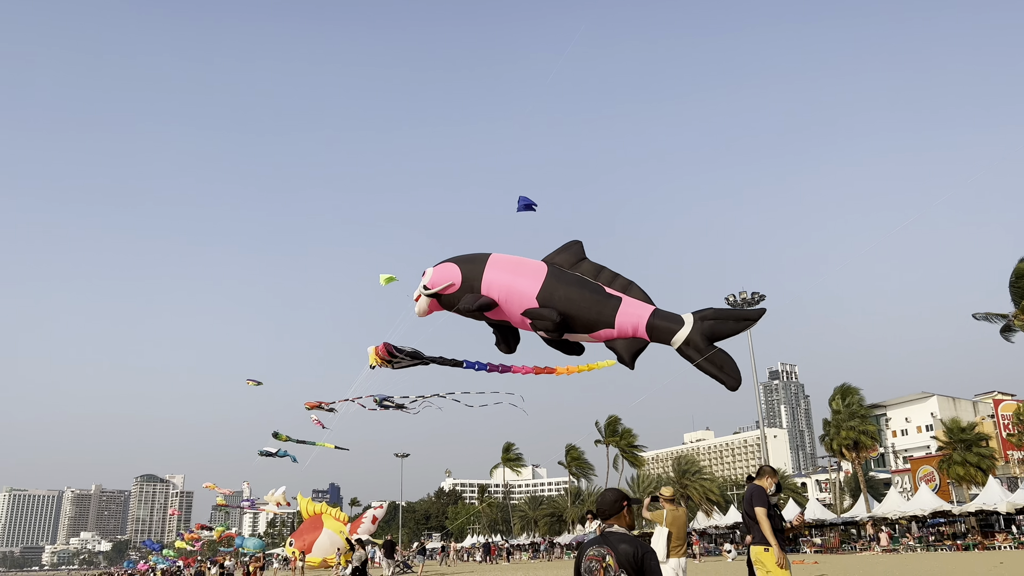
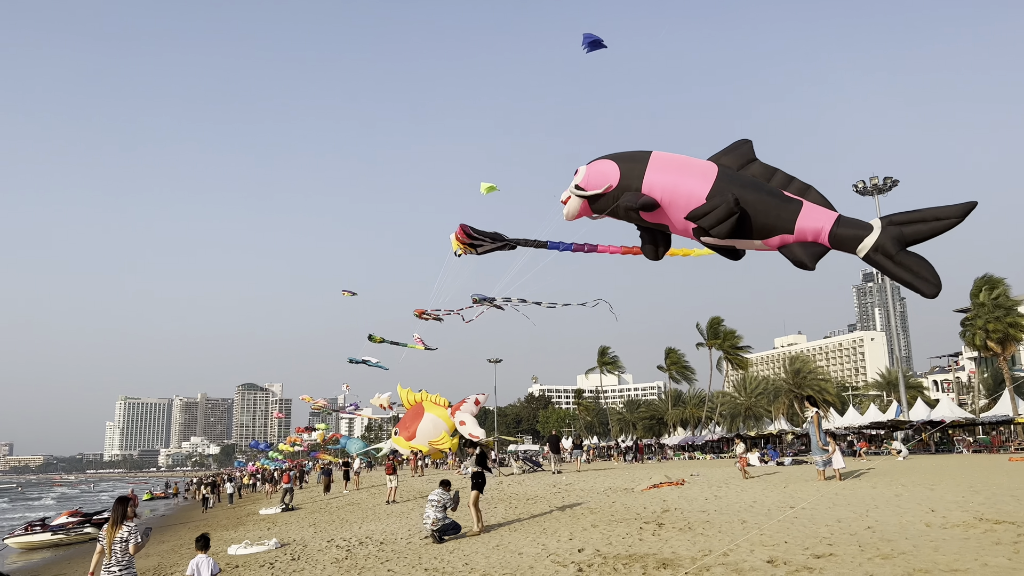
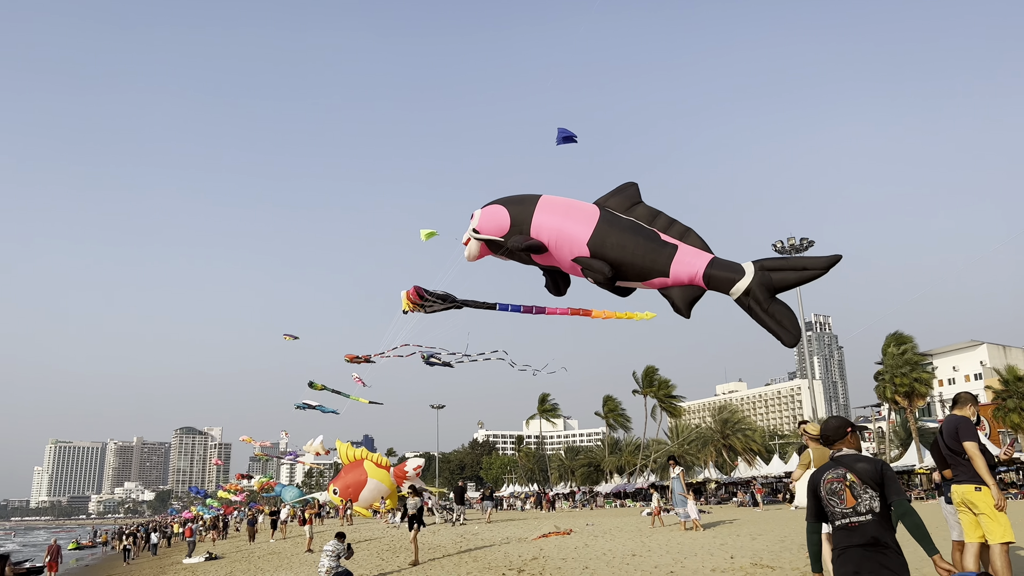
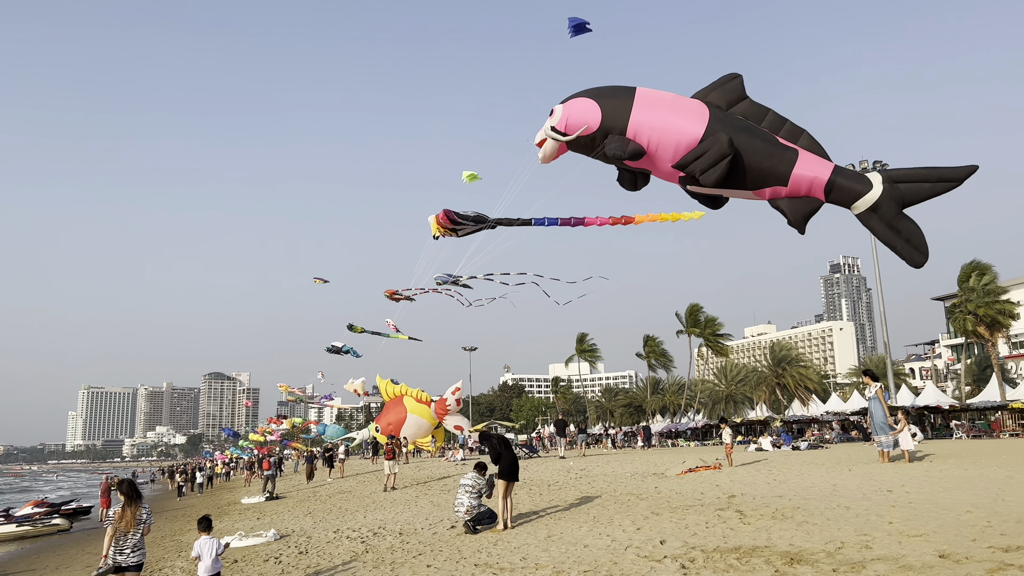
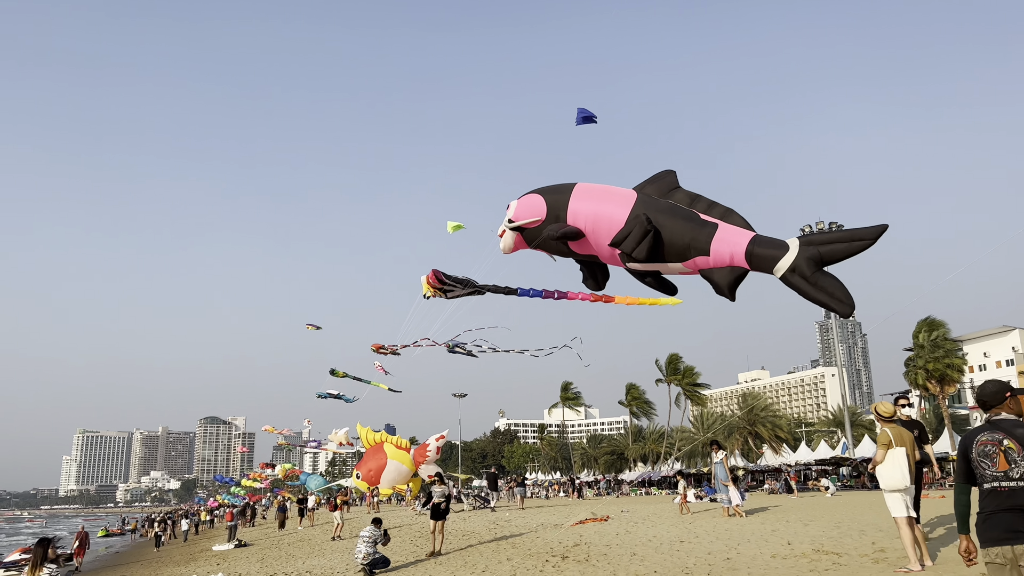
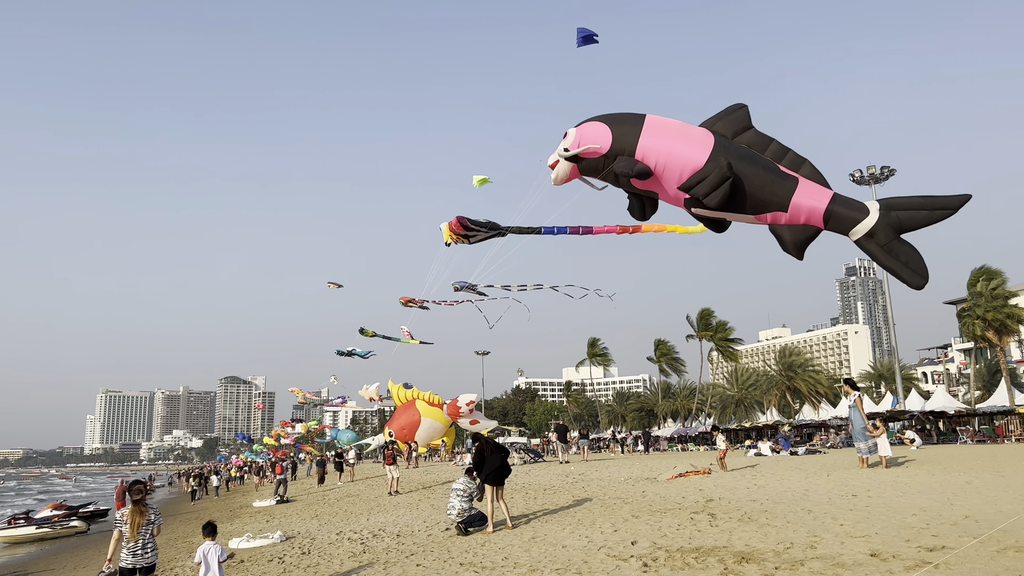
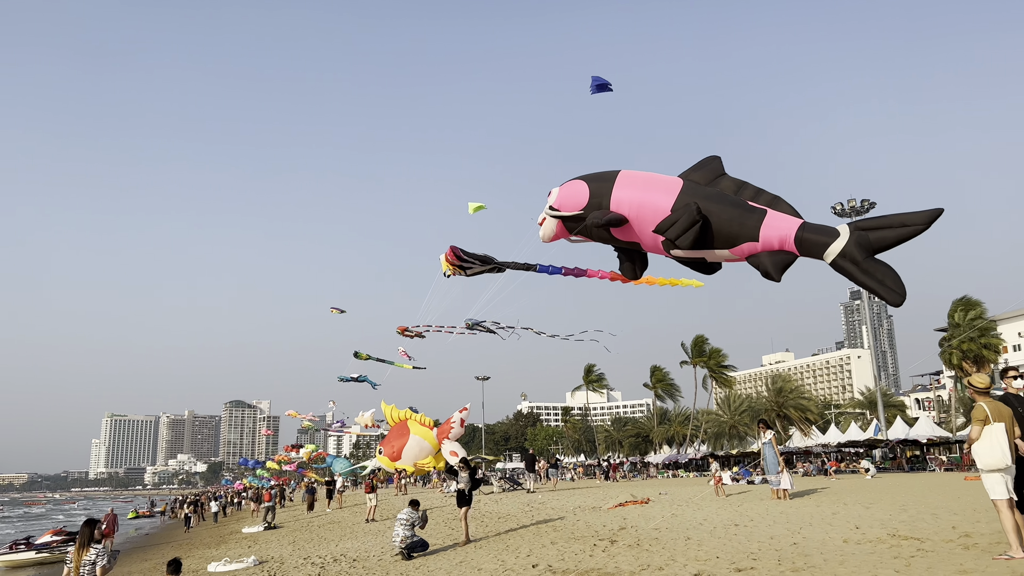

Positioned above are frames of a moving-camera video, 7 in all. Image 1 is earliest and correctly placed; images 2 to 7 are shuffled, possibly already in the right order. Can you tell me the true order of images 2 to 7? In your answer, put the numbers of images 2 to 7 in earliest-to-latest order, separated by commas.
3, 5, 7, 2, 6, 4
